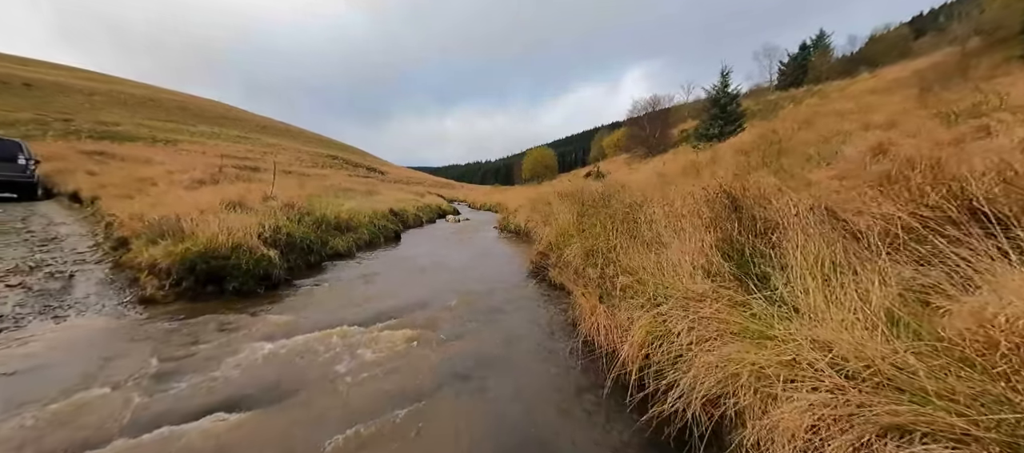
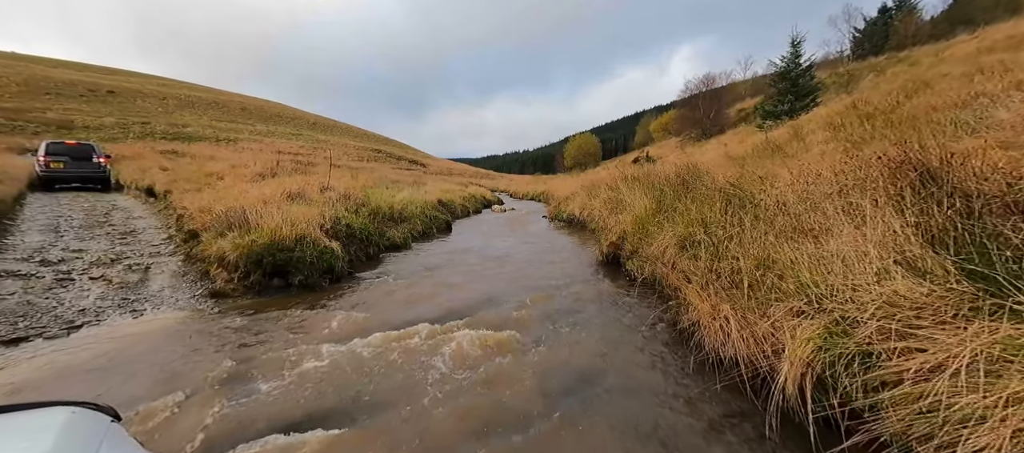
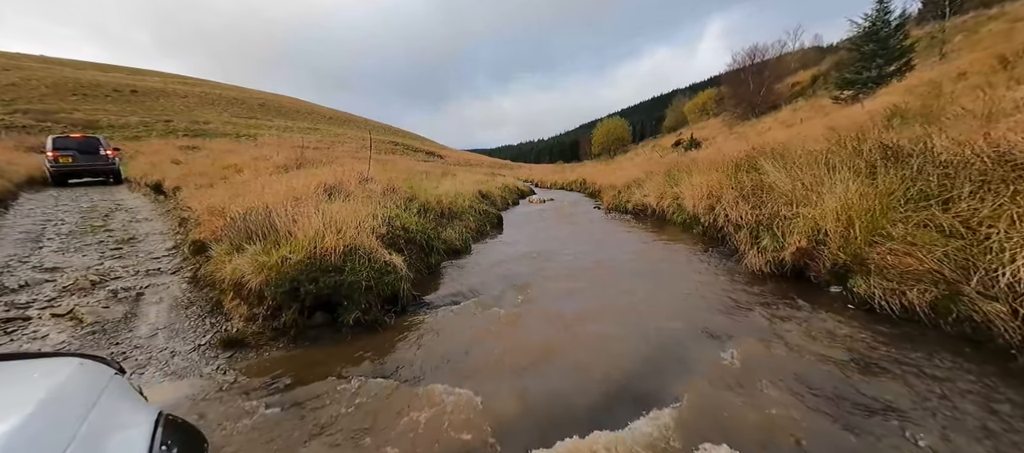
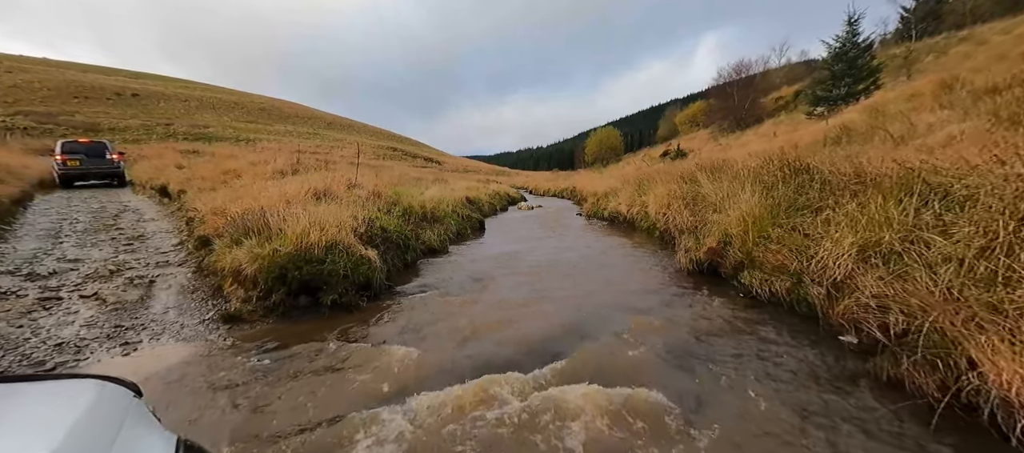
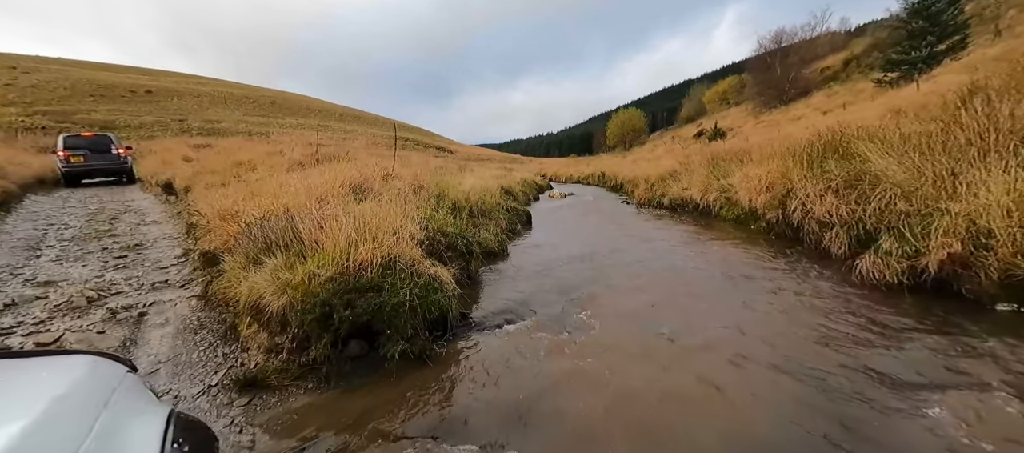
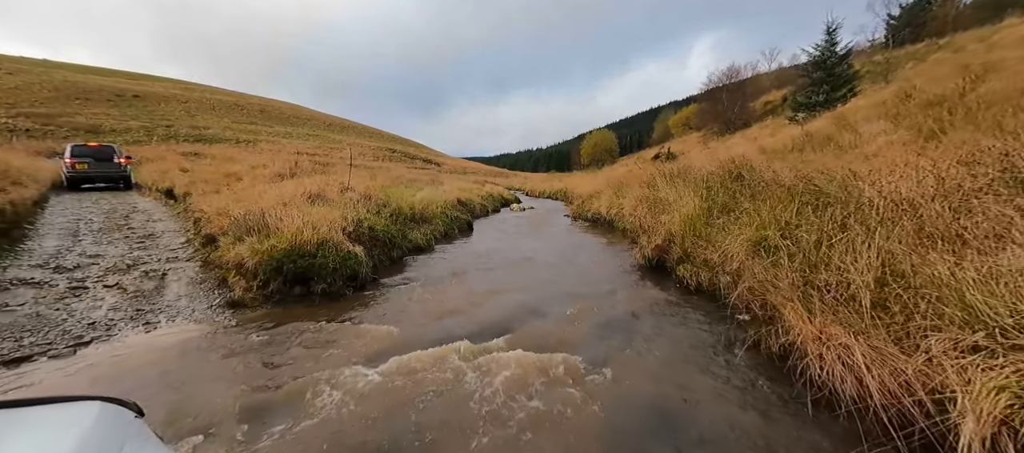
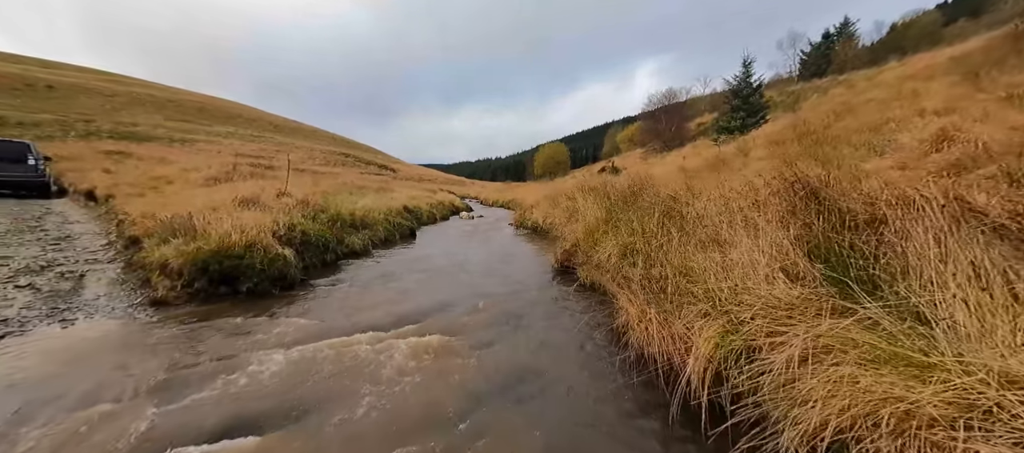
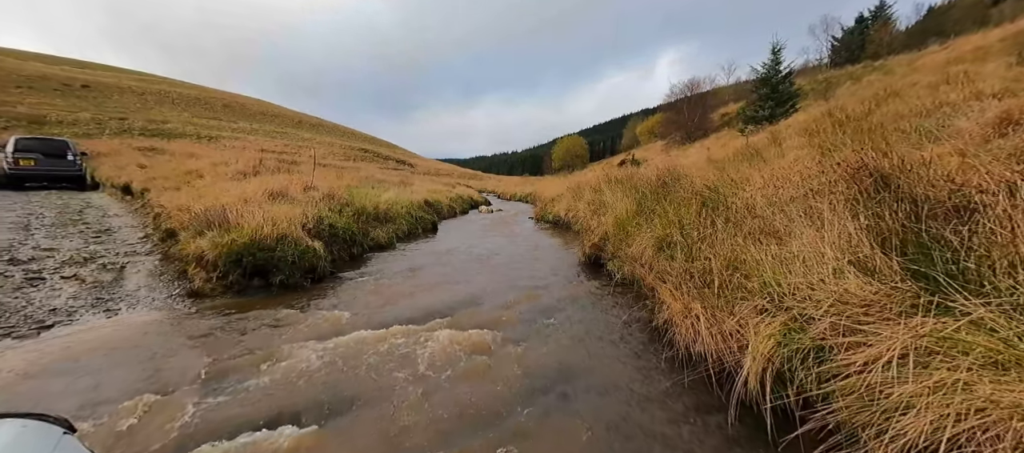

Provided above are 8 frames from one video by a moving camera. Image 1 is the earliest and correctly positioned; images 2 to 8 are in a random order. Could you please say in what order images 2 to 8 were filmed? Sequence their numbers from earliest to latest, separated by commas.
7, 8, 2, 6, 4, 3, 5
